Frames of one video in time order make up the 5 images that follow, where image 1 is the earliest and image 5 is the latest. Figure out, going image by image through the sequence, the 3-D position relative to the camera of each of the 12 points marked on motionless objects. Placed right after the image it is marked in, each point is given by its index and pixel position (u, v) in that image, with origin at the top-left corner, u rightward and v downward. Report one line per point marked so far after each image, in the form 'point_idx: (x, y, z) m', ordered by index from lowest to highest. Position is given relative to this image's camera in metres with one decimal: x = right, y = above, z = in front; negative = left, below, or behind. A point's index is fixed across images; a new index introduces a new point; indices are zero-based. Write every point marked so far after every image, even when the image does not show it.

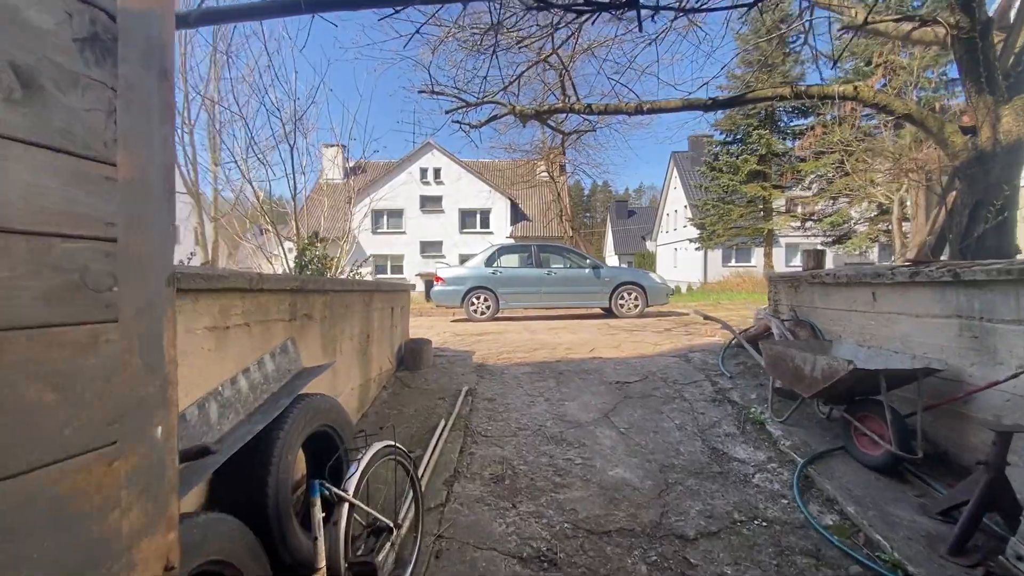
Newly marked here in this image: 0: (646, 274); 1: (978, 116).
0: (+2.6, +0.3, +9.3) m
1: (+3.8, +1.3, +3.6) m
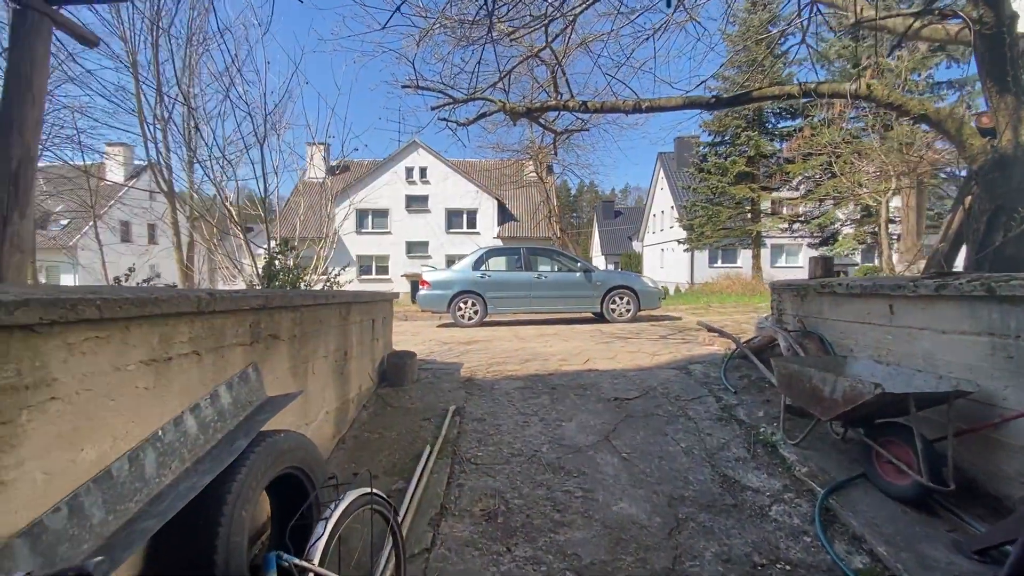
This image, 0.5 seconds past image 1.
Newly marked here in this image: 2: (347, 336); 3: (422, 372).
0: (+2.4, +0.2, +9.1) m
1: (+3.7, +1.2, +3.4) m
2: (-1.2, -0.4, +3.5) m
3: (-0.9, -0.8, +4.7) m
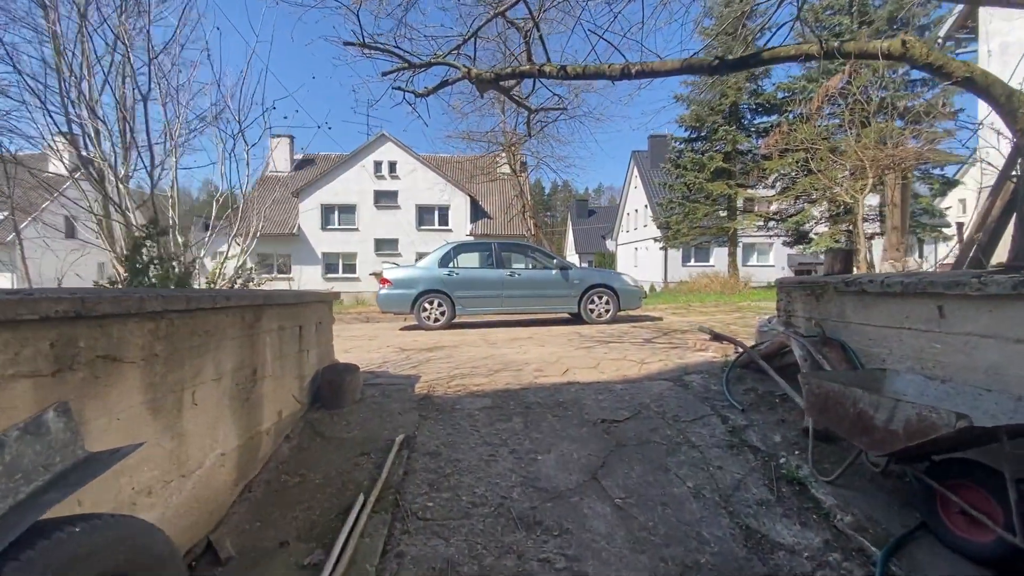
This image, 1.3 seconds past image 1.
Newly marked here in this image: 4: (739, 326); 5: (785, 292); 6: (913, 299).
0: (+1.9, +0.2, +8.4) m
1: (+3.5, +1.3, +2.8) m
2: (-1.4, -0.3, +2.7) m
3: (-1.2, -0.8, +3.8) m
4: (+3.4, -0.6, +7.3) m
5: (+2.3, 0.0, +4.0) m
6: (+2.4, -0.1, +2.8) m
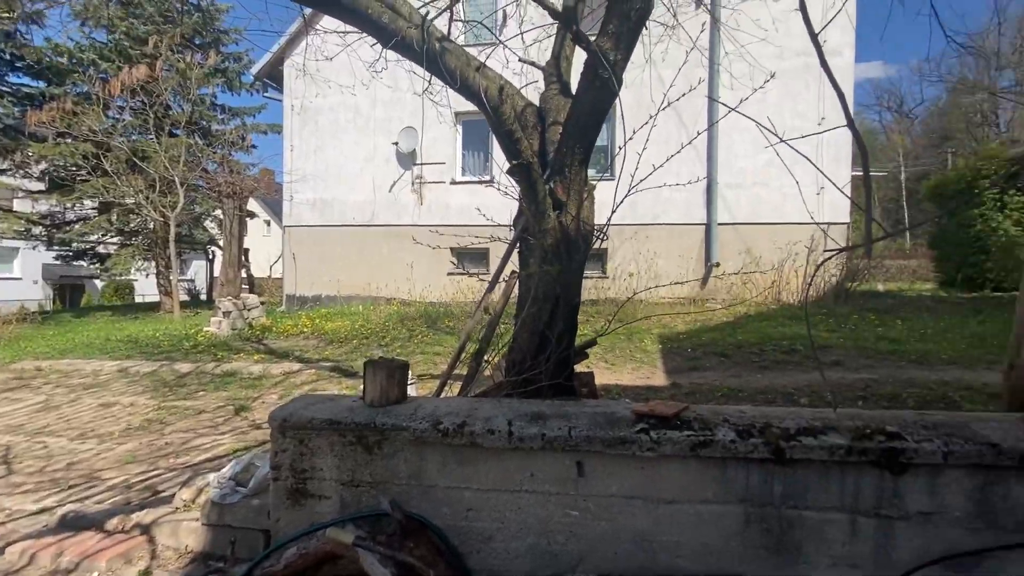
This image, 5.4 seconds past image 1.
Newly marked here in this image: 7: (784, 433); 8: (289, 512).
0: (-5.4, -0.5, +2.9) m
1: (+0.4, +0.6, +3.1) m
2: (-0.7, -1.0, -1.7) m
3: (-1.7, -1.5, -1.1) m
4: (-3.9, -1.3, +4.2) m
5: (-1.0, -0.7, +2.2) m
6: (+0.1, -0.7, +2.0) m
7: (+1.3, -0.7, +2.3) m
8: (-1.0, -1.0, +2.2) m
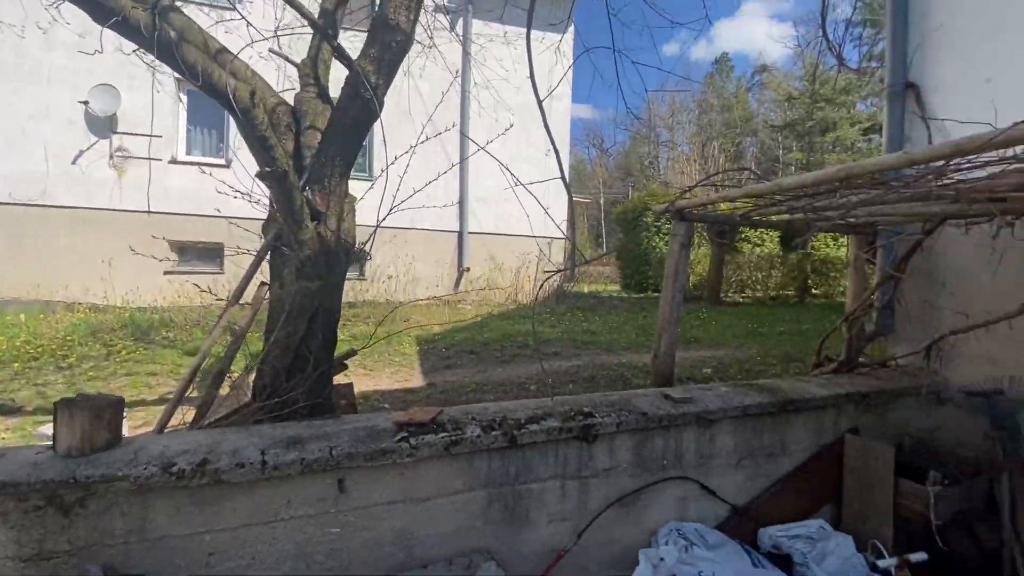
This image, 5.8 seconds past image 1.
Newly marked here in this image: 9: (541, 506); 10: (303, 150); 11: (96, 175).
0: (-6.2, -0.6, +0.2) m
1: (-1.1, +0.5, +3.1) m
2: (+0.2, -1.1, -1.7) m
3: (-1.0, -1.6, -1.7) m
4: (-5.4, -1.3, +2.0) m
5: (-2.0, -0.8, +1.6) m
6: (-0.9, -0.8, +2.0) m
7: (0.0, -0.8, +2.7) m
8: (-2.0, -1.1, +1.6) m
9: (+0.2, -1.3, +2.8) m
10: (-1.3, +0.9, +3.1) m
11: (-8.1, +2.2, +9.3) m
